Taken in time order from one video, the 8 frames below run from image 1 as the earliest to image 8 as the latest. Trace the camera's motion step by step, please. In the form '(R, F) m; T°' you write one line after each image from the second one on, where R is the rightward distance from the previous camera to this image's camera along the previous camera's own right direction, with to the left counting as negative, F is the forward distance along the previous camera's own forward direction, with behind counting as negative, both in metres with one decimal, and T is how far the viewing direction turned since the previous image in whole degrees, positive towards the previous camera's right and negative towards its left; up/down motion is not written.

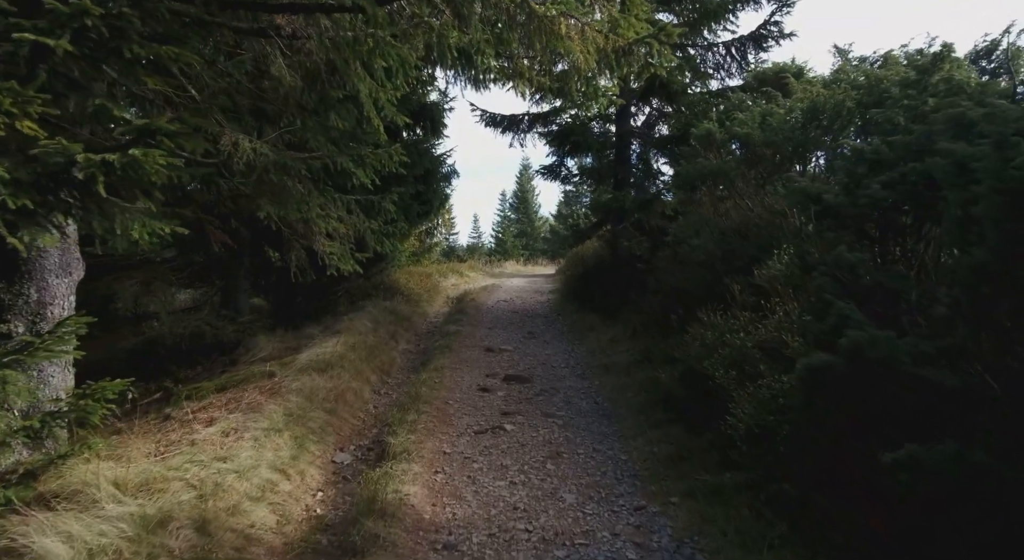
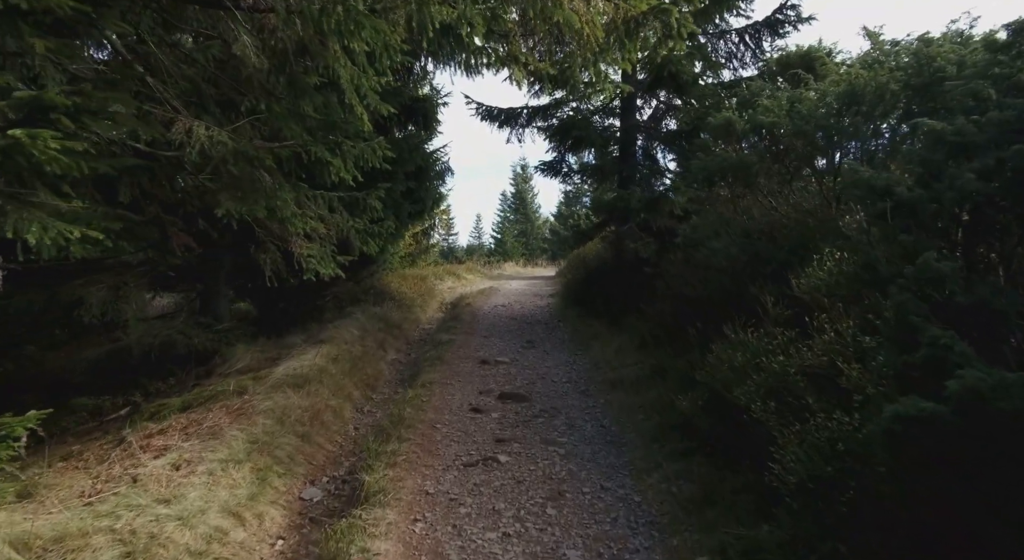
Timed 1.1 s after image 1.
(0.0, +0.8) m; 0°
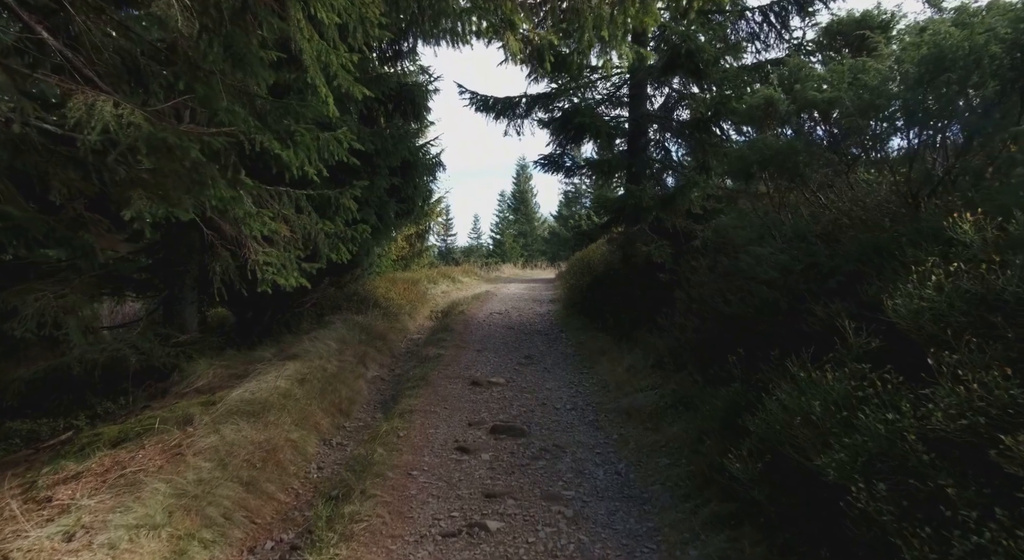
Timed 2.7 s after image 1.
(0.0, +1.2) m; 0°
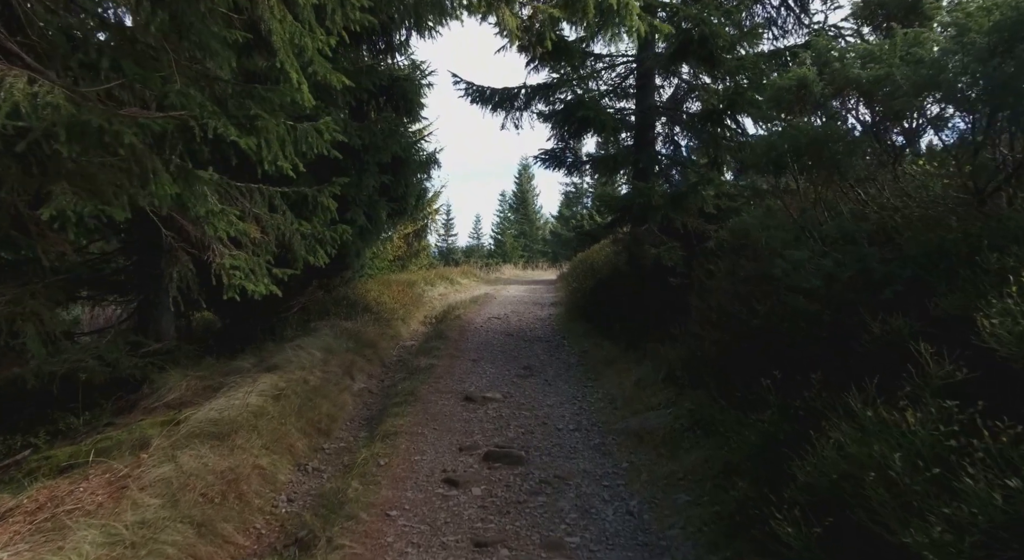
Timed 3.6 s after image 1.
(0.0, +0.7) m; 0°
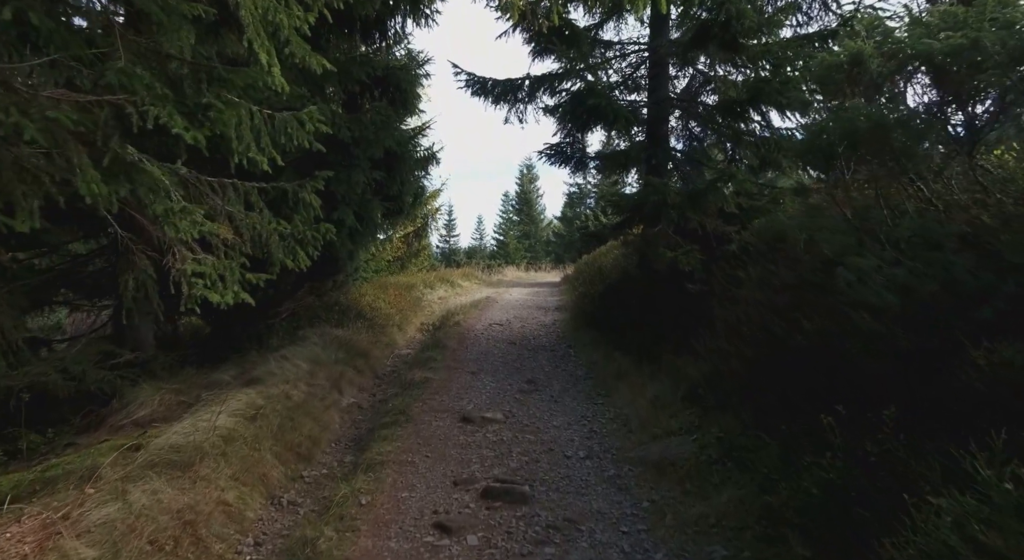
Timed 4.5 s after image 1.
(0.0, +0.7) m; 0°
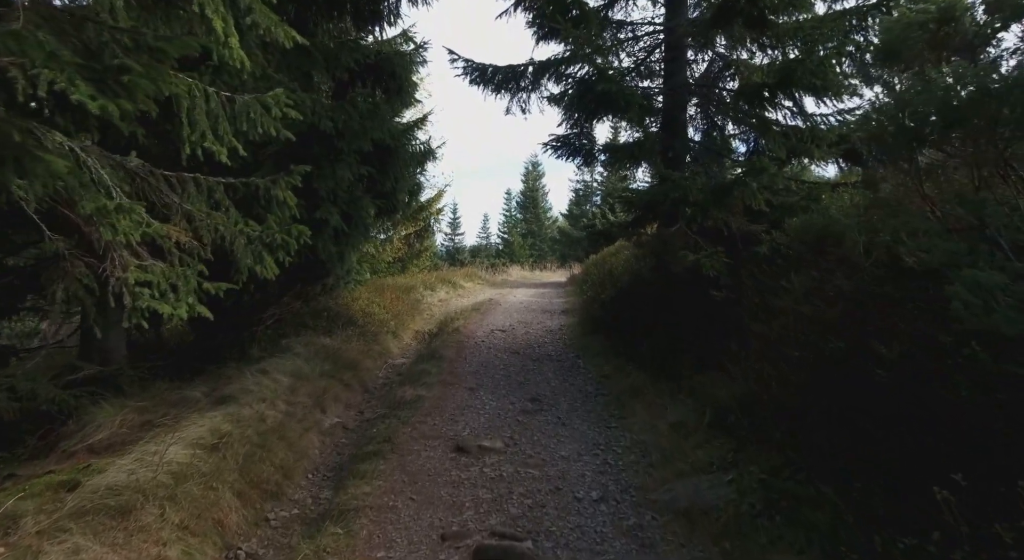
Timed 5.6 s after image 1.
(0.0, +0.9) m; 0°
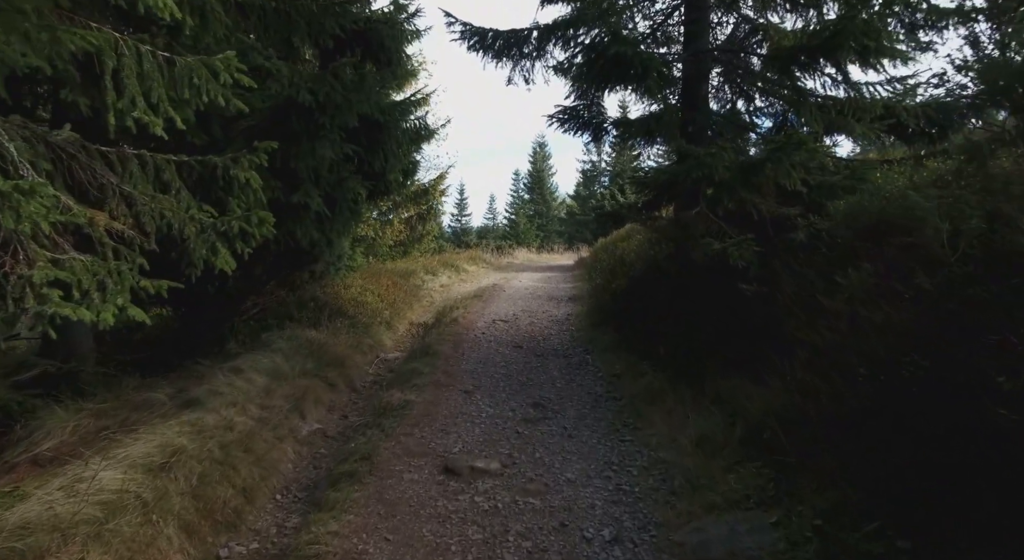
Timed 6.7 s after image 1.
(+0.1, +0.8) m; -1°
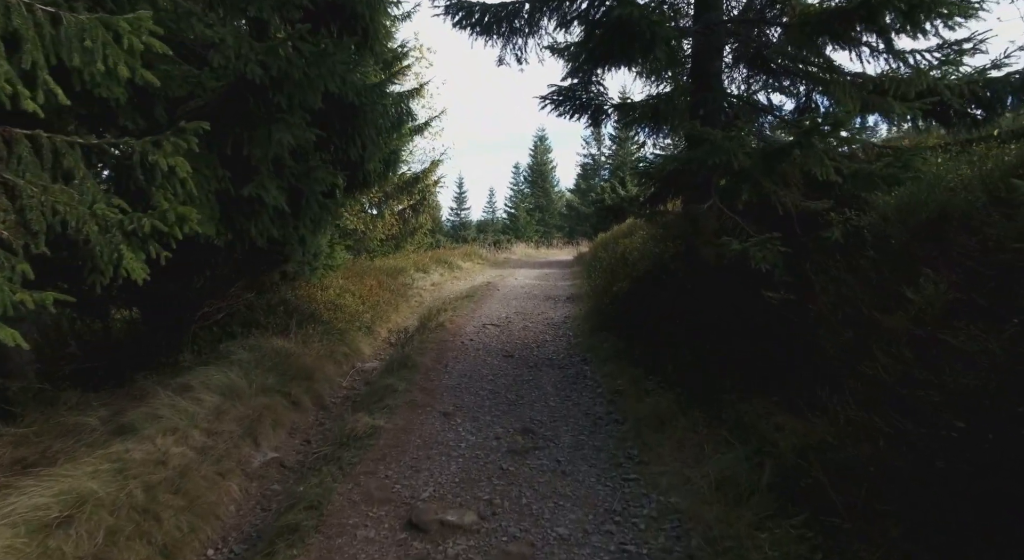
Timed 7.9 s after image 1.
(+0.1, +0.9) m; 0°
